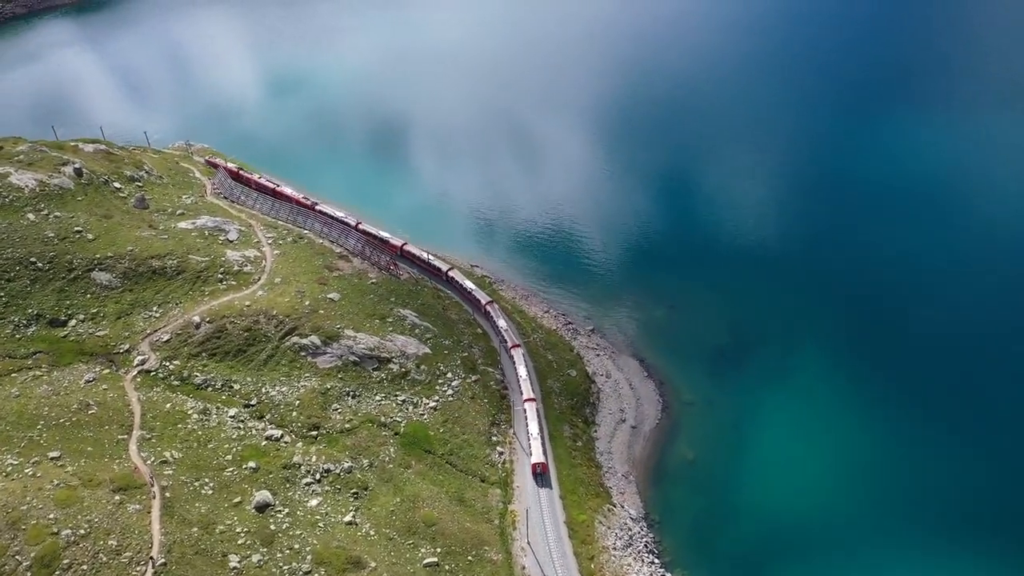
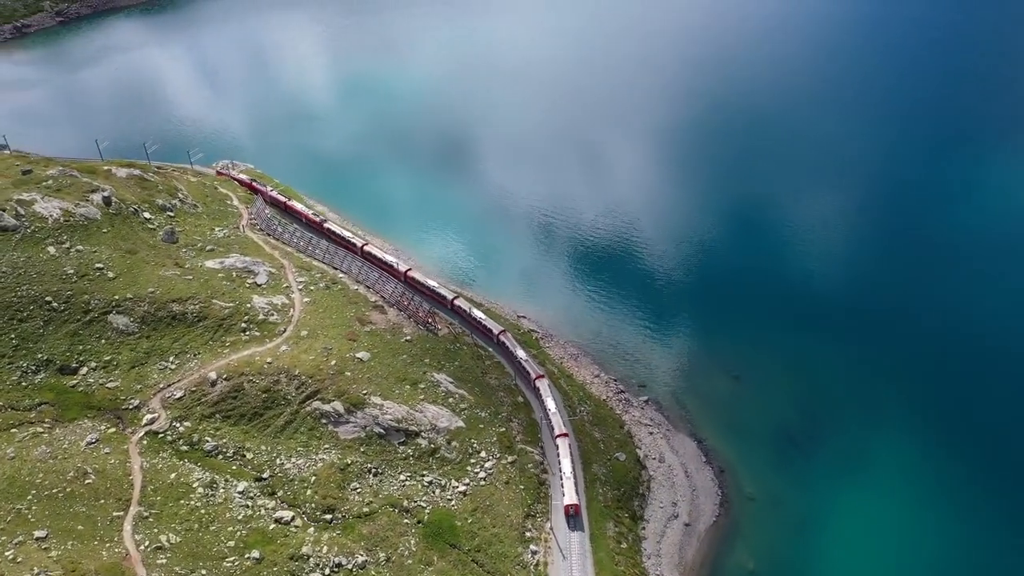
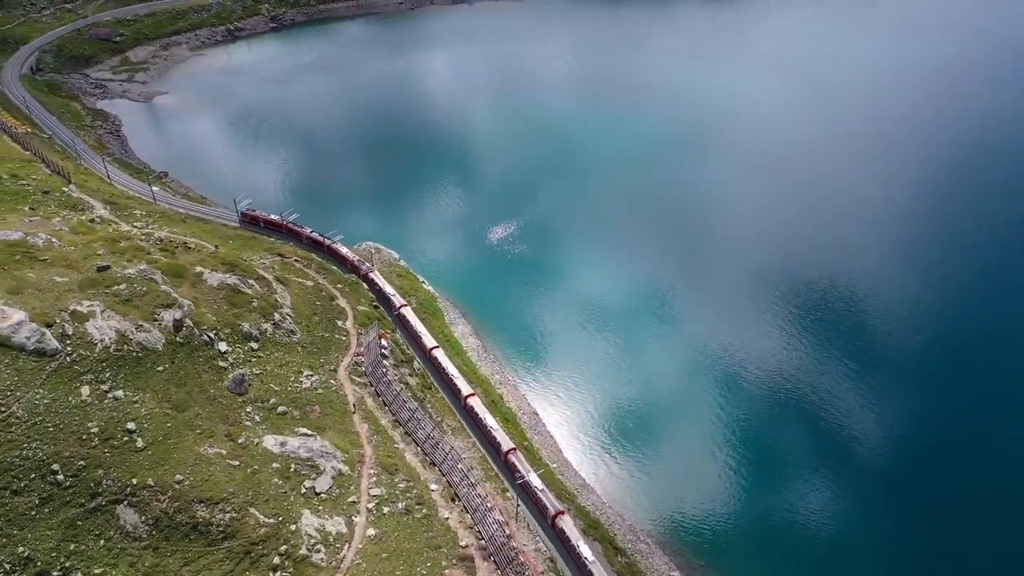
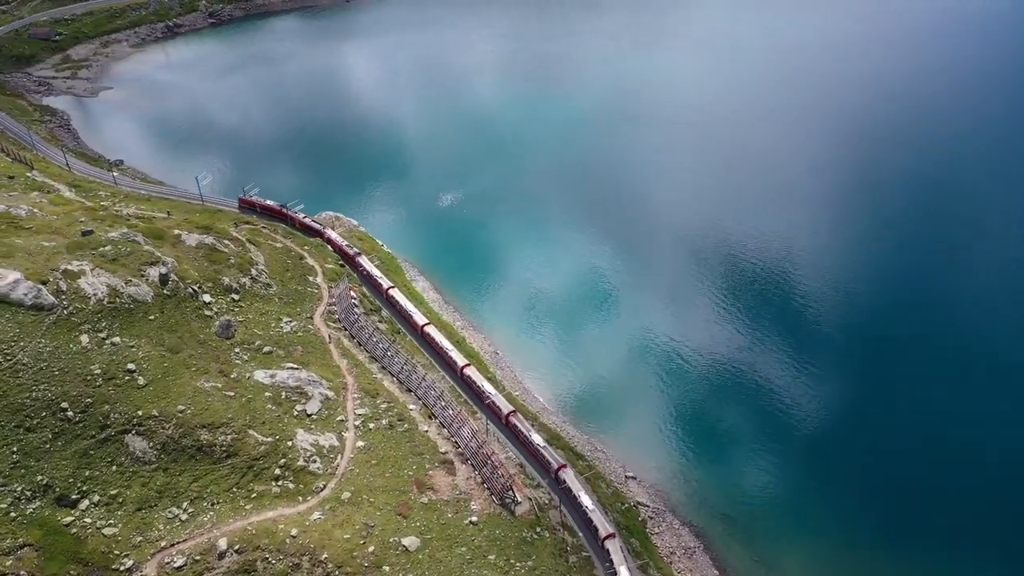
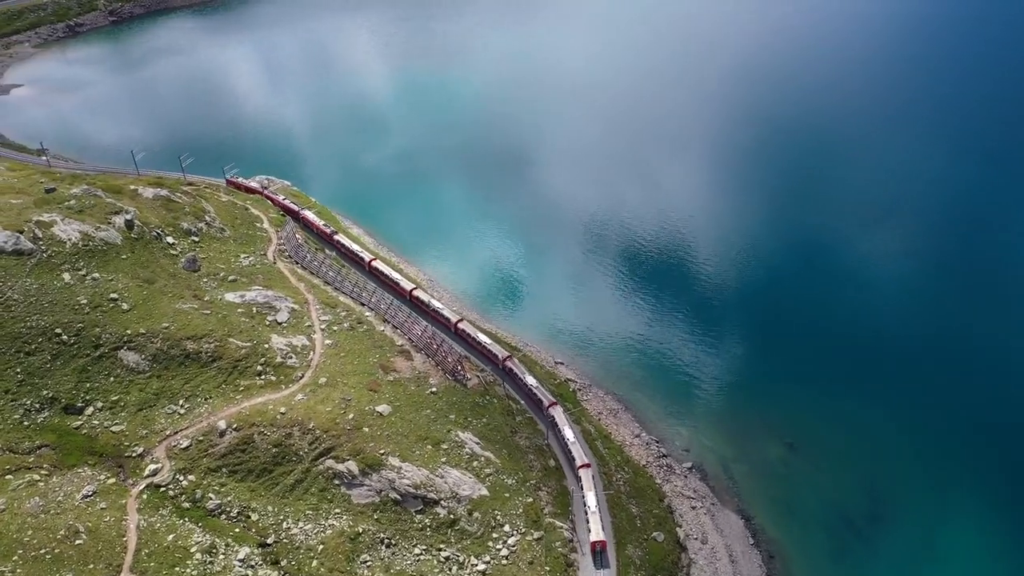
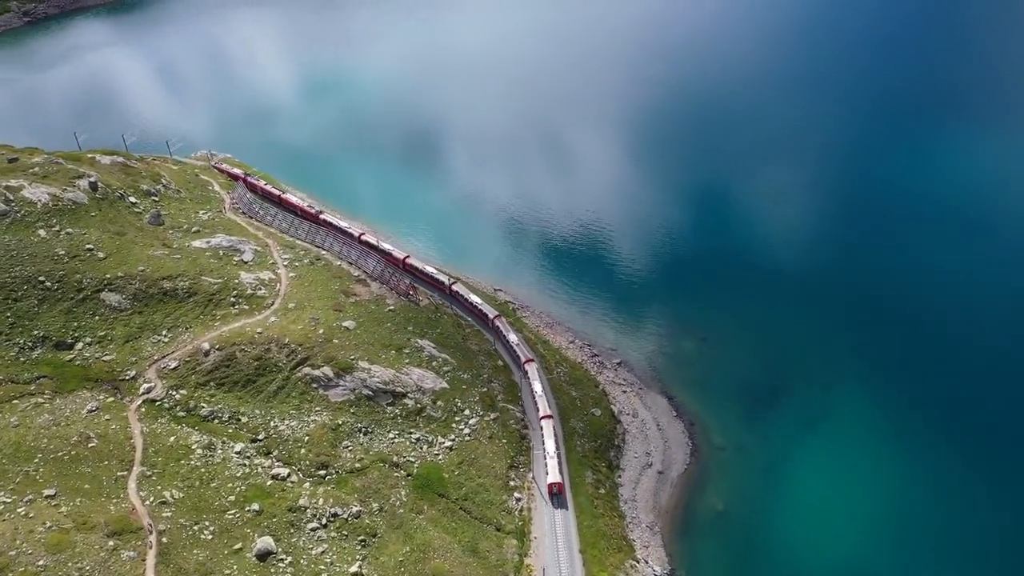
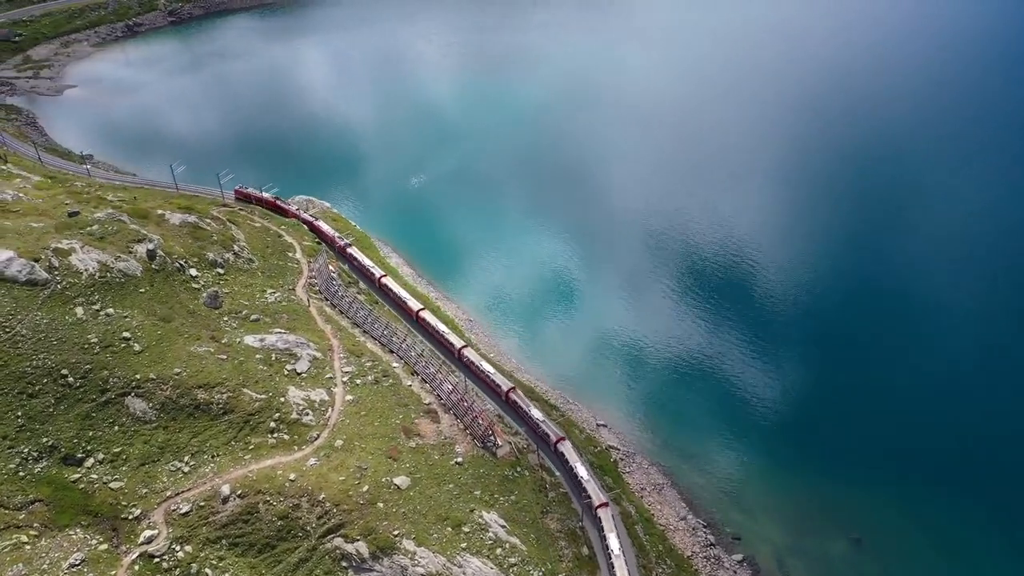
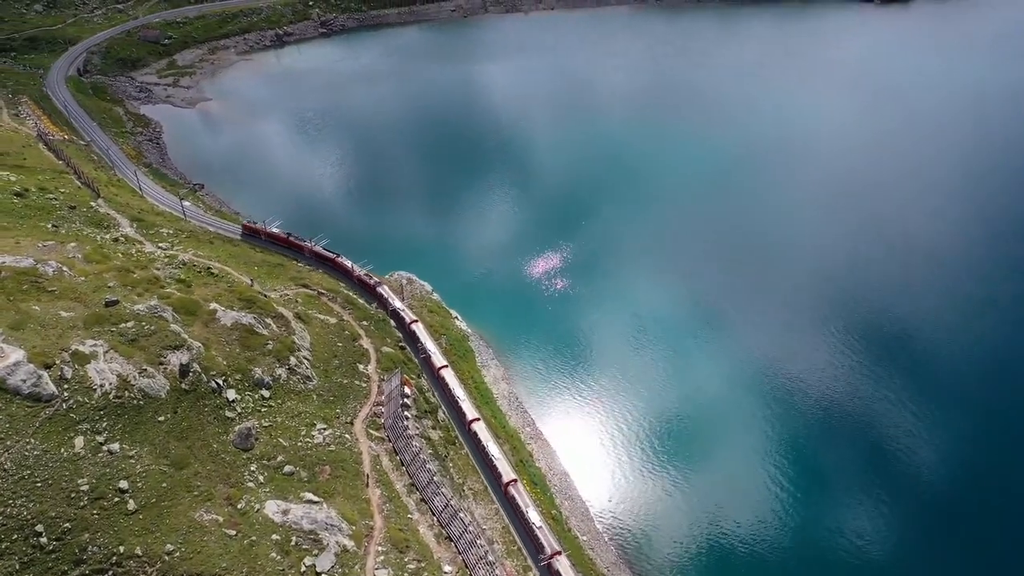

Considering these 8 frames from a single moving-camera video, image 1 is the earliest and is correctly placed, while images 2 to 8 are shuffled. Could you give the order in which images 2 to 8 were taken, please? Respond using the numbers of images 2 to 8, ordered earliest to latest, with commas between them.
6, 2, 5, 7, 4, 3, 8
